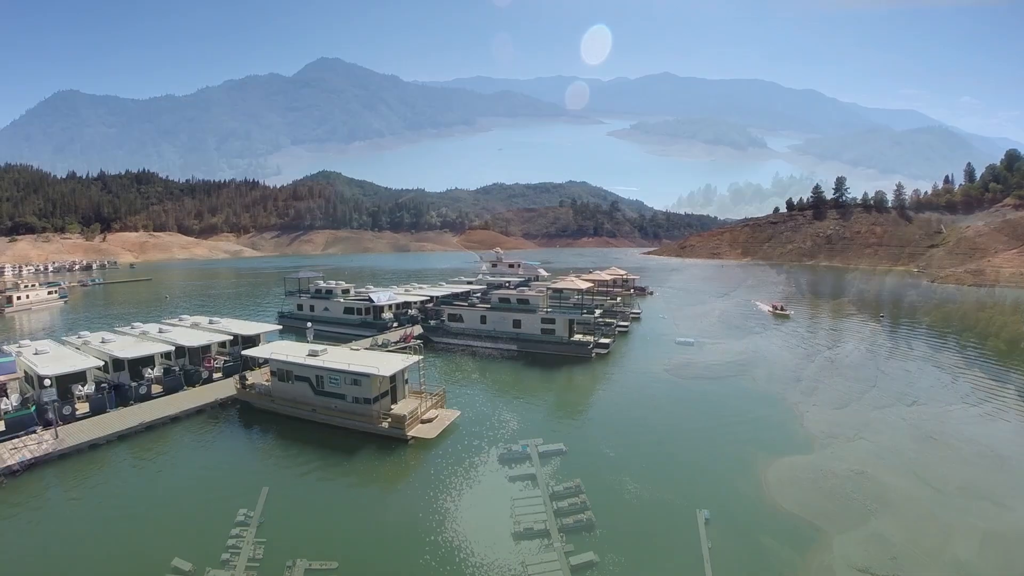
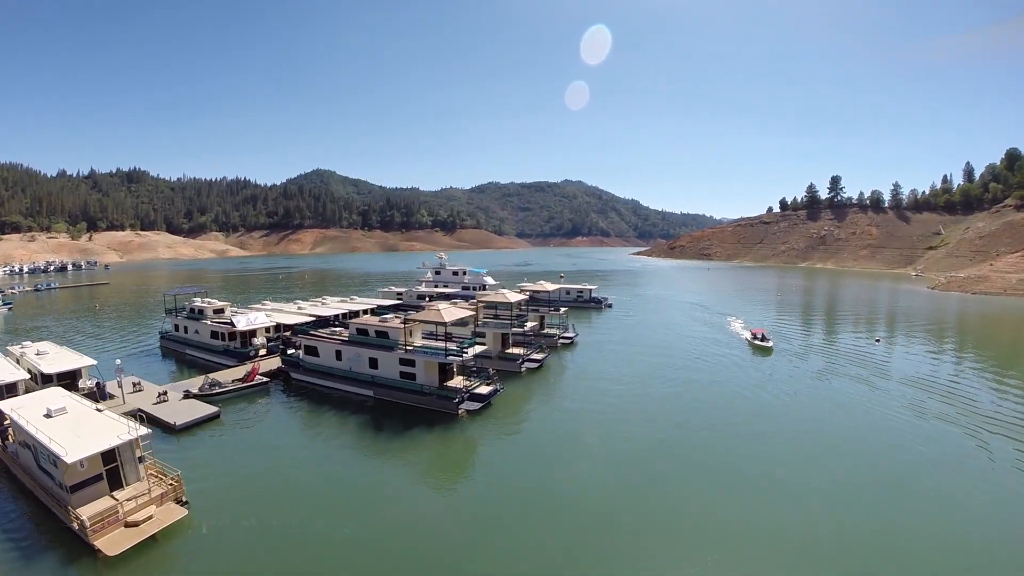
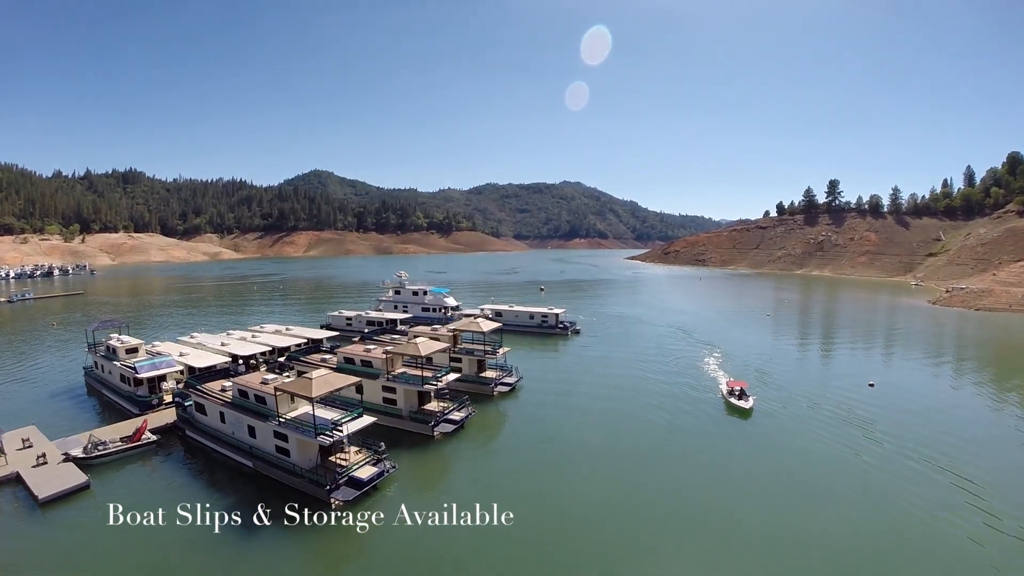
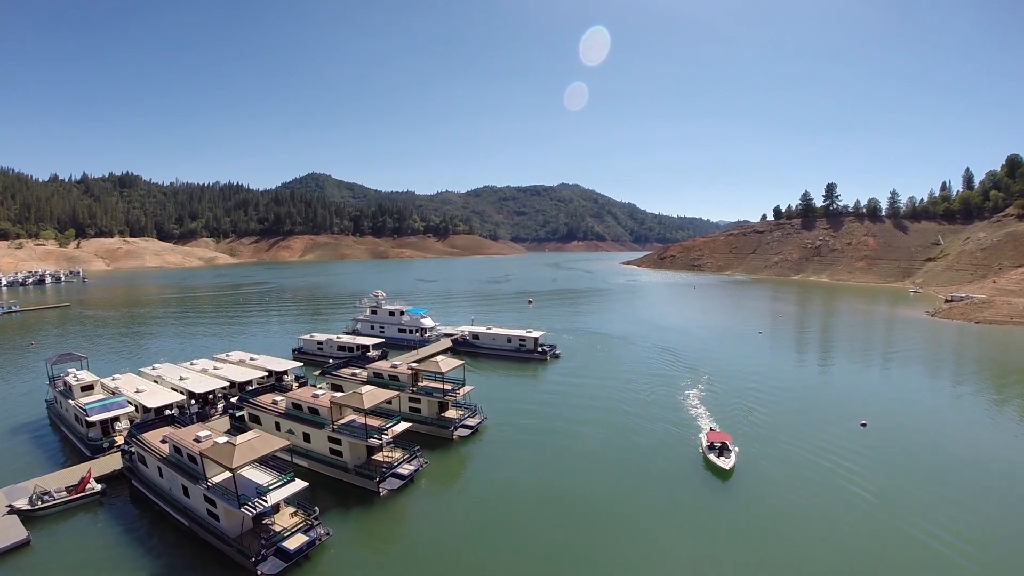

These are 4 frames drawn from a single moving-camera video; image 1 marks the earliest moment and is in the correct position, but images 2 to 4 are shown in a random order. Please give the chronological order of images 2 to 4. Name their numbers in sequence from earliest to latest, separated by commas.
2, 3, 4
